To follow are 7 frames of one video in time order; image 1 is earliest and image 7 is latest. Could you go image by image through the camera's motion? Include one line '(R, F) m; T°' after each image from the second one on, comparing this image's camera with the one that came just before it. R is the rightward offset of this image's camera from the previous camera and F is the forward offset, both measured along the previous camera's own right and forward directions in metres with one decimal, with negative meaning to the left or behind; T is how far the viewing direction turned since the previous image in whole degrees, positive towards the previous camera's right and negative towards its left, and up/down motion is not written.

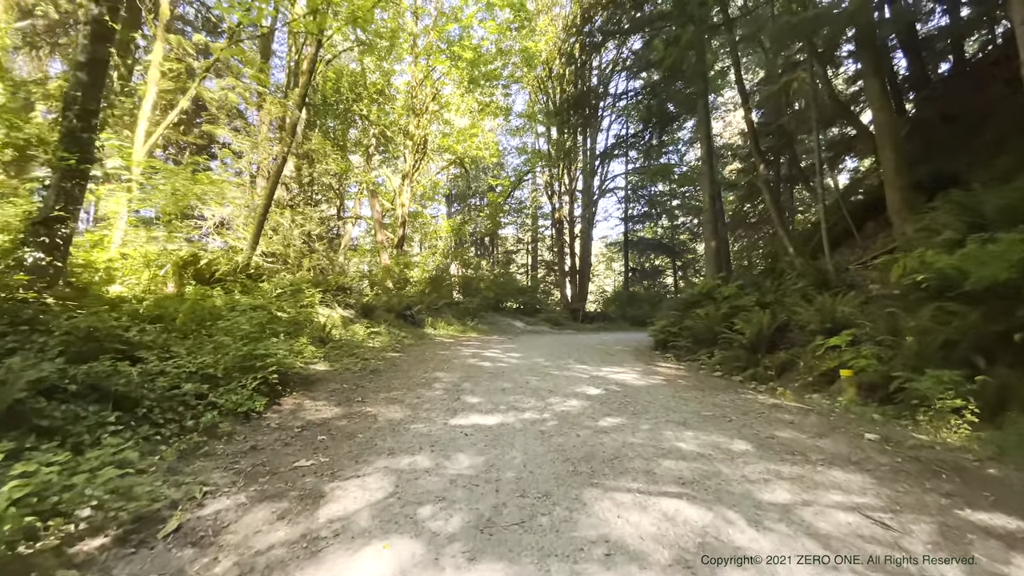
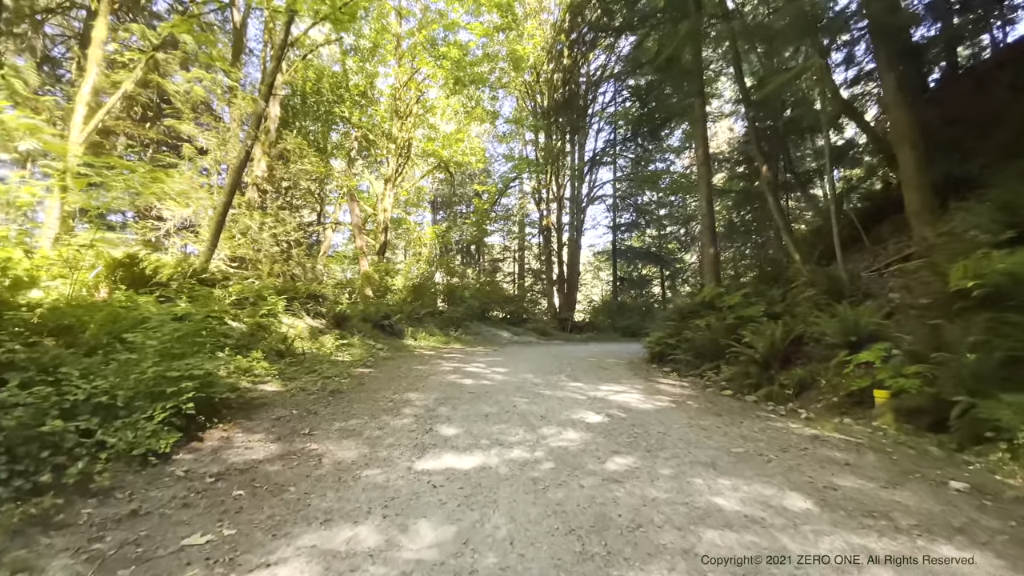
(0.0, +0.8) m; +2°
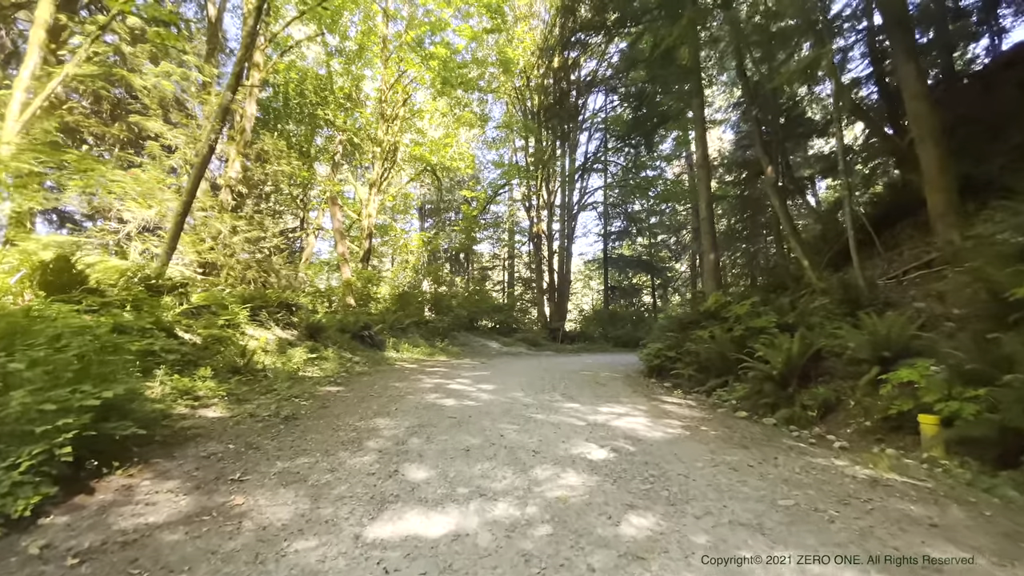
(0.0, +0.7) m; +1°
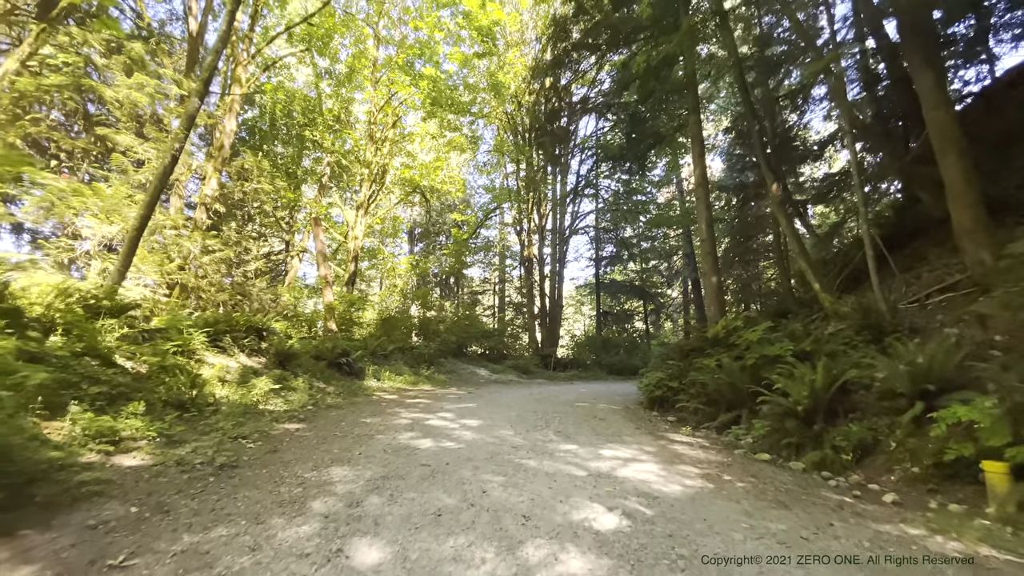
(0.0, +0.7) m; +1°
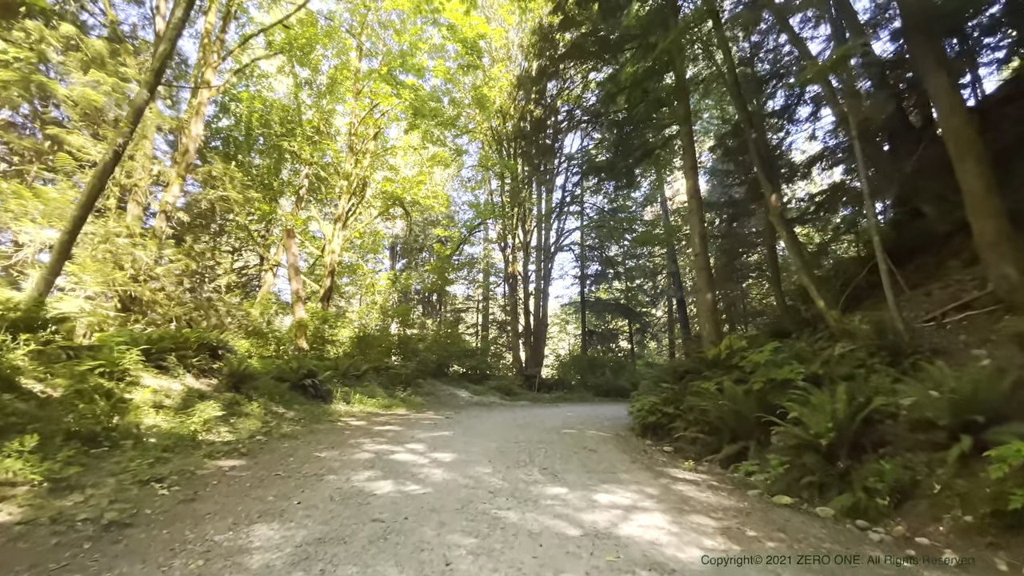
(0.0, +0.7) m; +2°
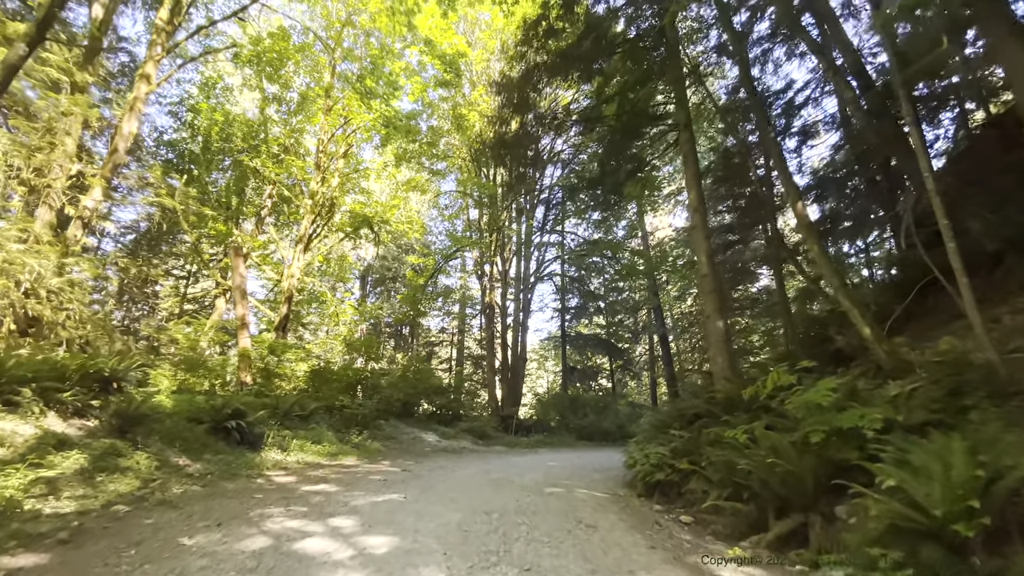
(0.0, +1.5) m; +3°
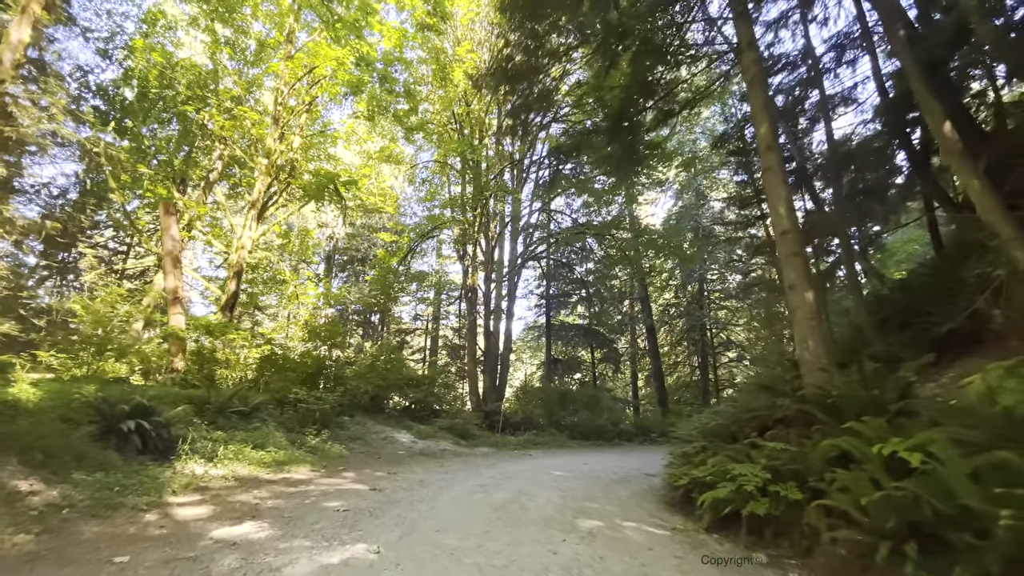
(-0.5, +2.0) m; +4°
